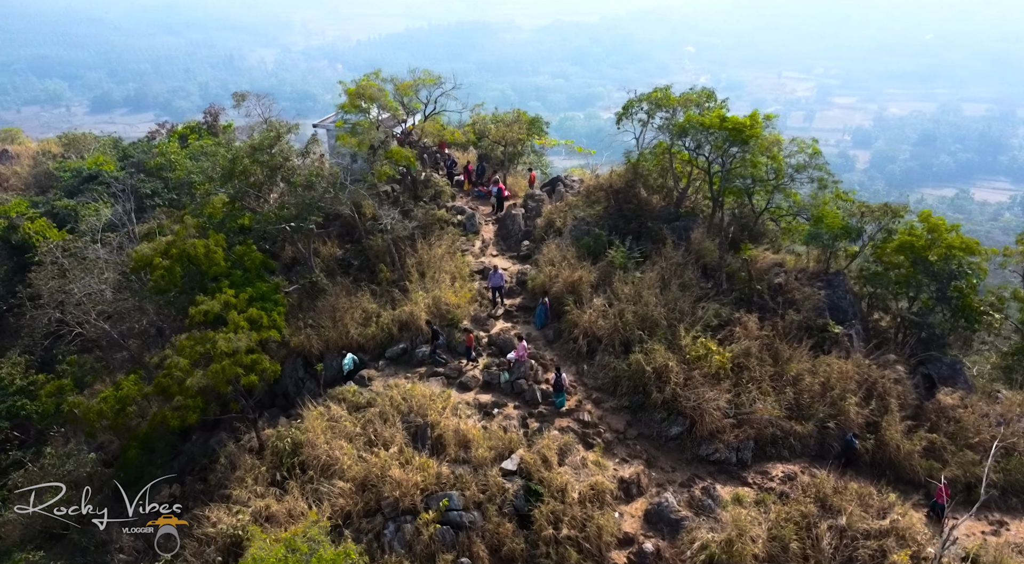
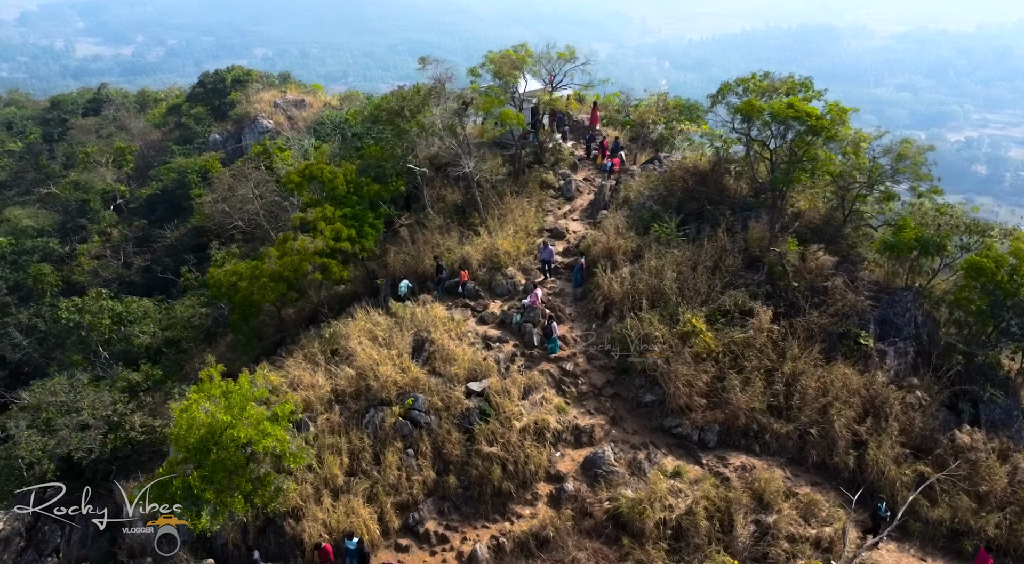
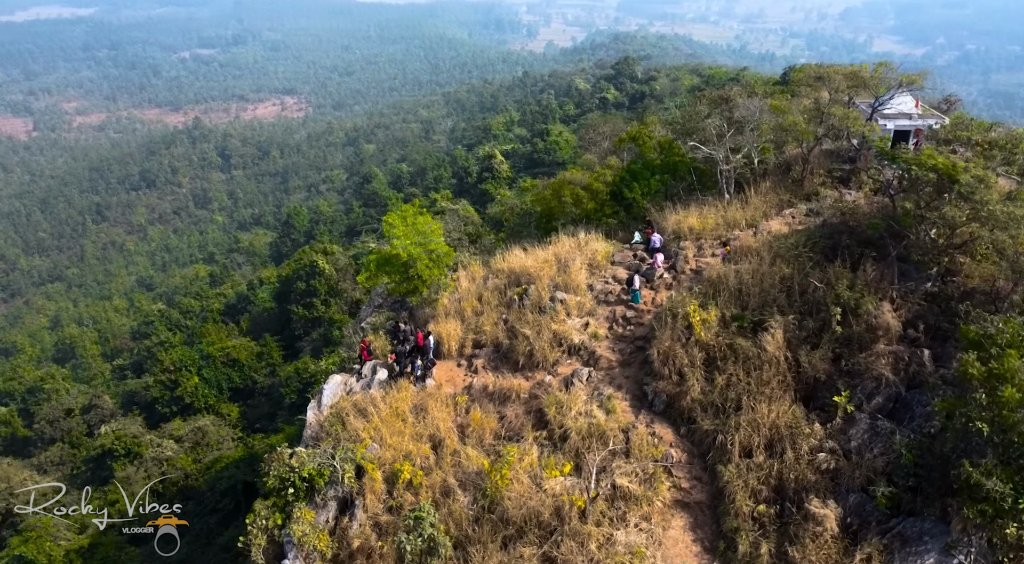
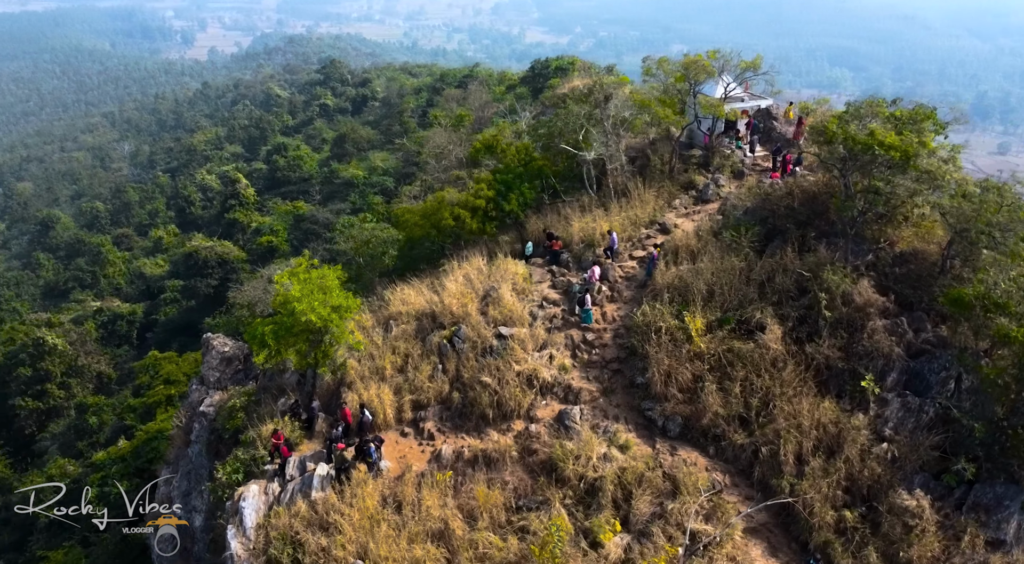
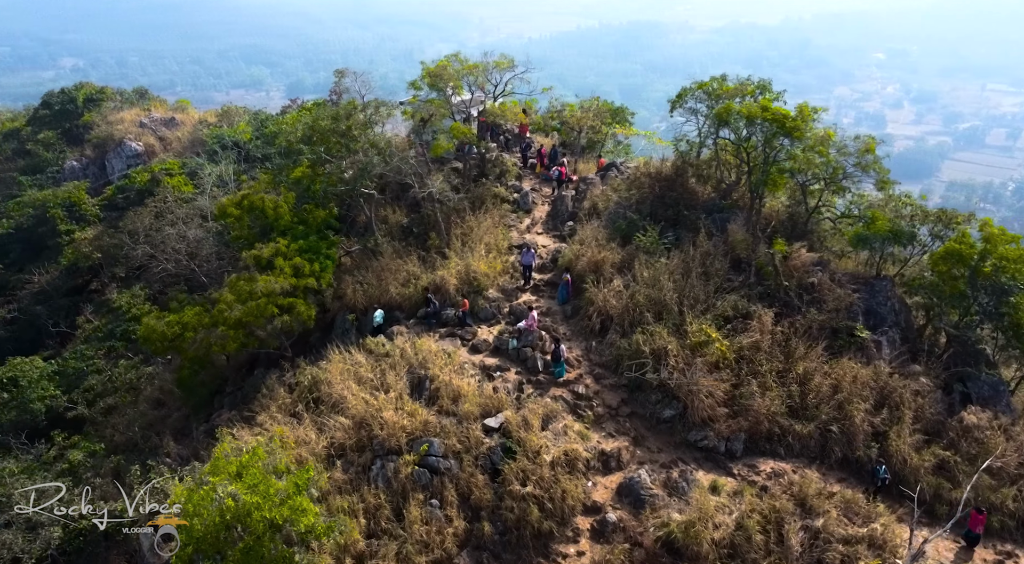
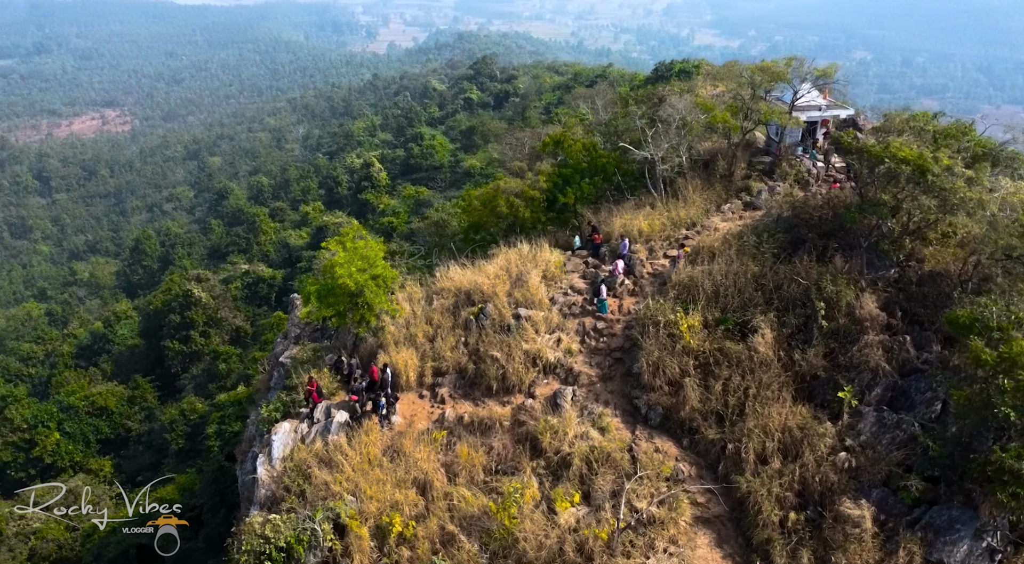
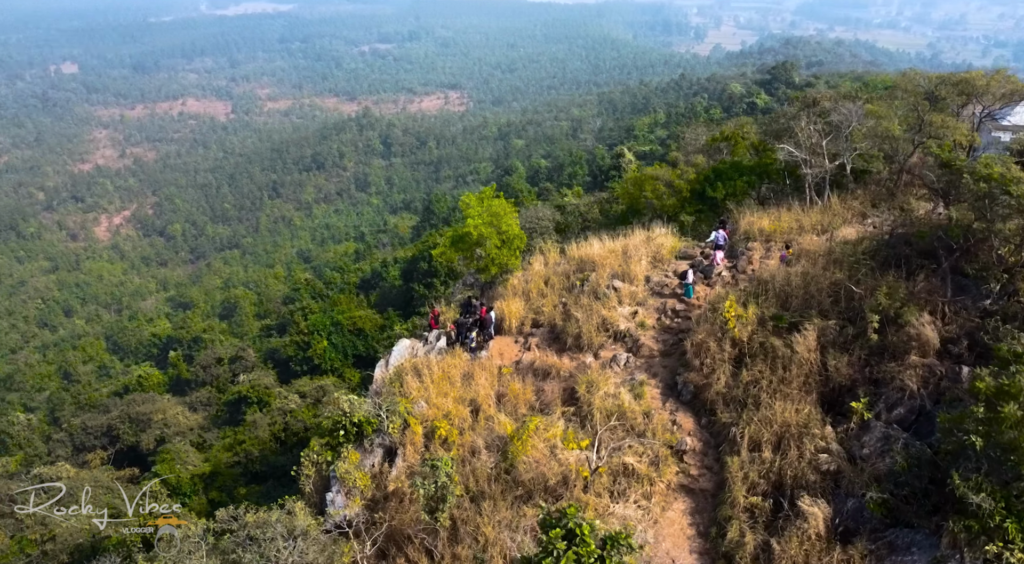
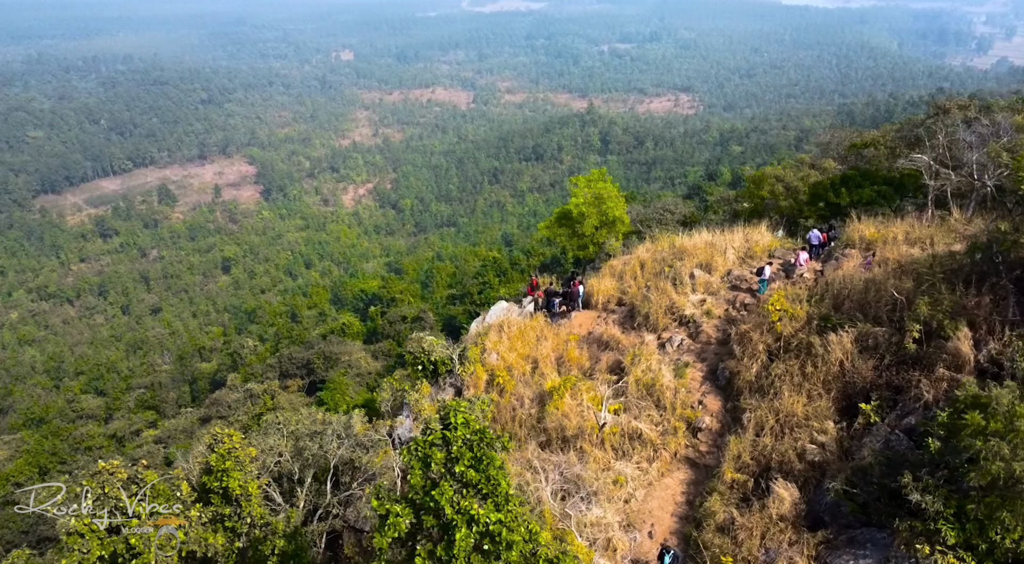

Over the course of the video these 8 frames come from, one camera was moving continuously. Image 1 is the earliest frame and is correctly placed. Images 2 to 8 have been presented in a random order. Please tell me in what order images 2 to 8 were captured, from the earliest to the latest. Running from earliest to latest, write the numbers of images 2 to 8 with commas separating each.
5, 2, 4, 6, 3, 7, 8
